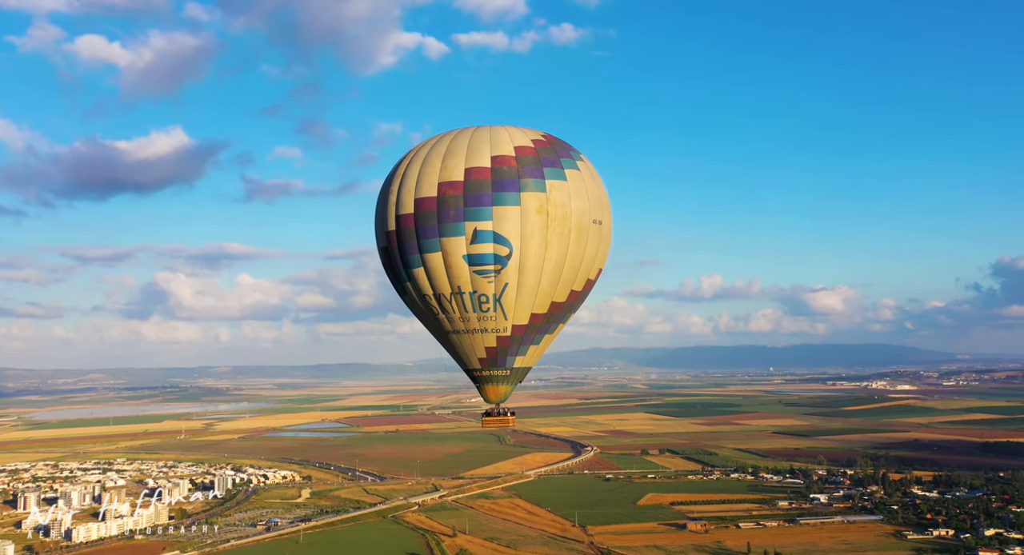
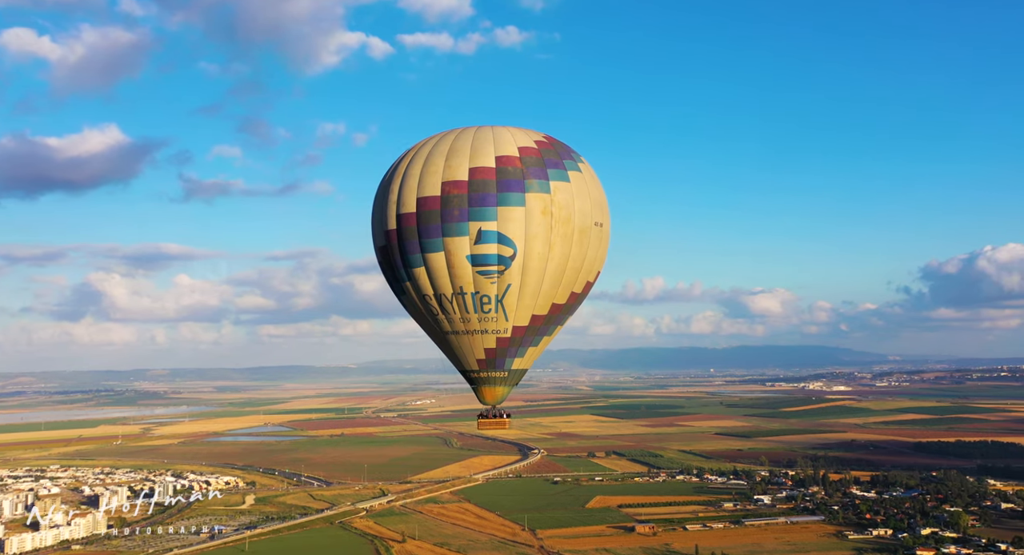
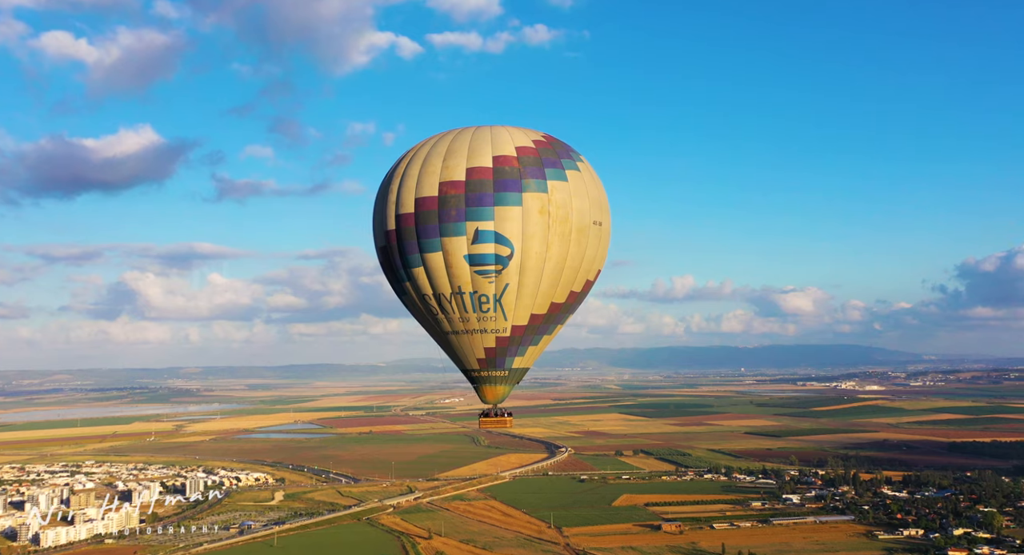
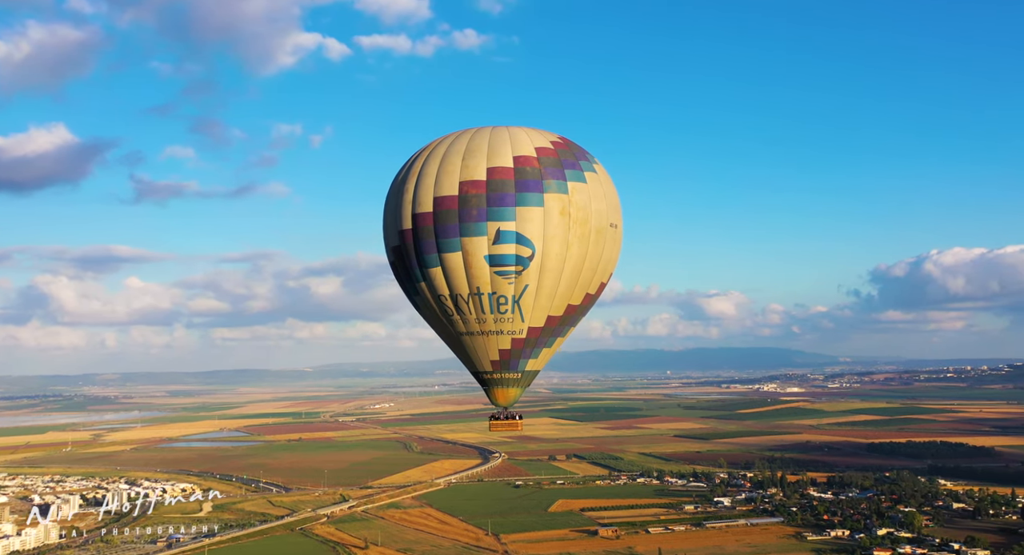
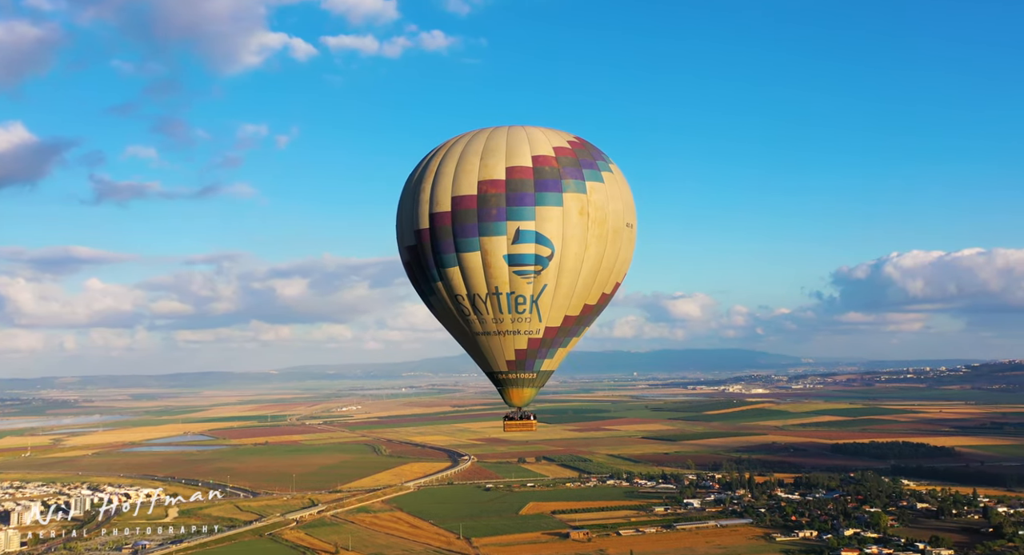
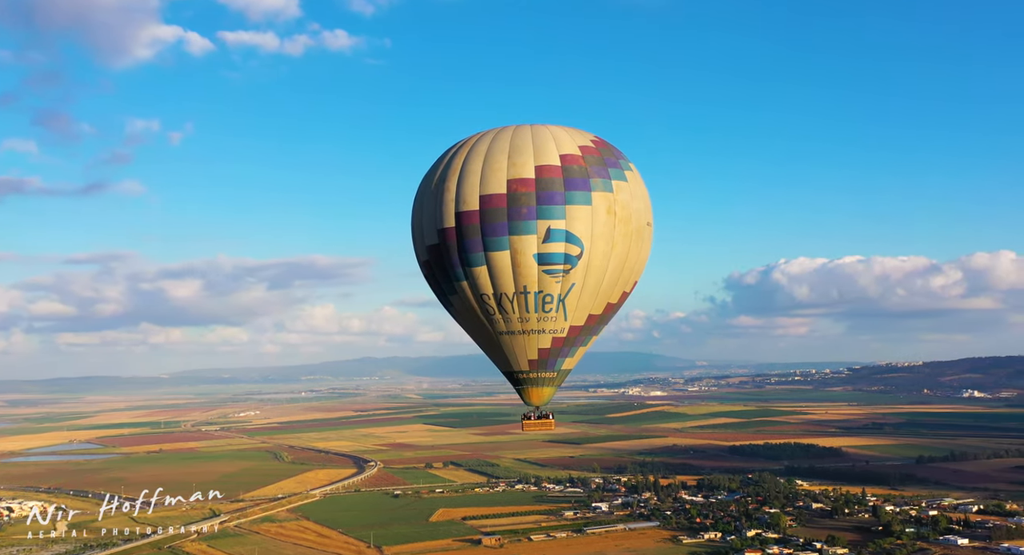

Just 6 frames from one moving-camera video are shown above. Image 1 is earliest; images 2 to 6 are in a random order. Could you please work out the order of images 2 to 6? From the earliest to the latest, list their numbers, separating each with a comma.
3, 2, 4, 5, 6
